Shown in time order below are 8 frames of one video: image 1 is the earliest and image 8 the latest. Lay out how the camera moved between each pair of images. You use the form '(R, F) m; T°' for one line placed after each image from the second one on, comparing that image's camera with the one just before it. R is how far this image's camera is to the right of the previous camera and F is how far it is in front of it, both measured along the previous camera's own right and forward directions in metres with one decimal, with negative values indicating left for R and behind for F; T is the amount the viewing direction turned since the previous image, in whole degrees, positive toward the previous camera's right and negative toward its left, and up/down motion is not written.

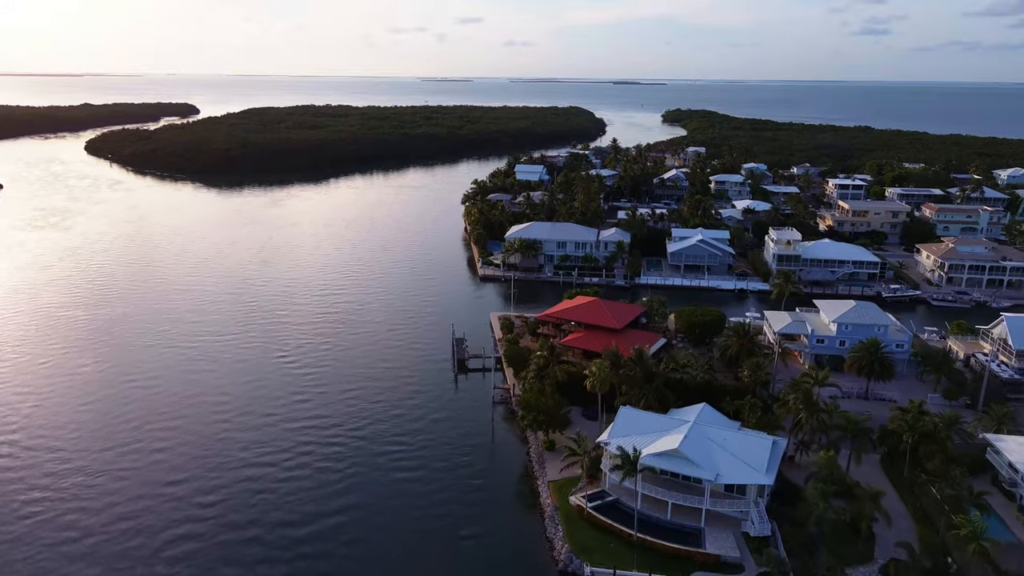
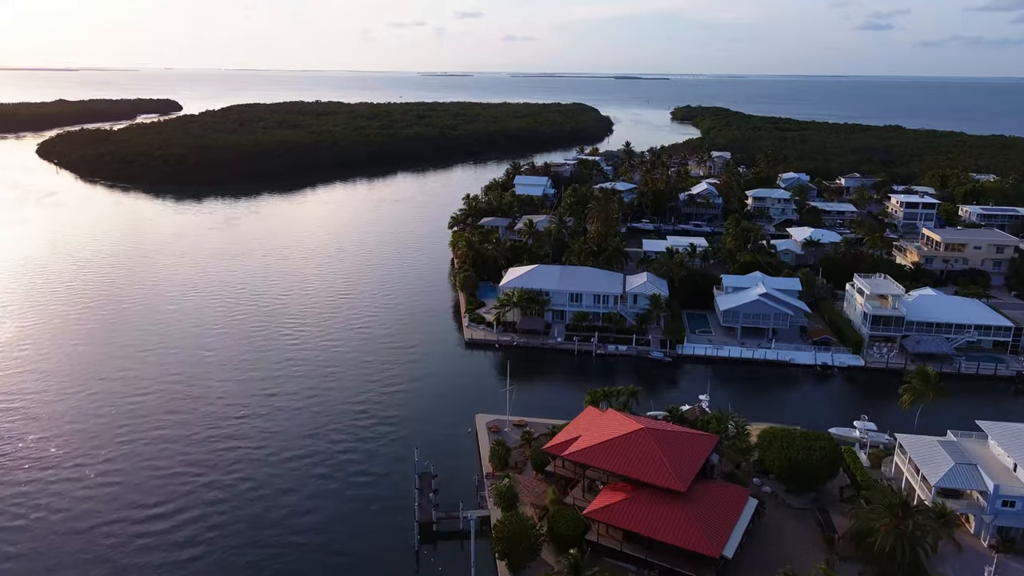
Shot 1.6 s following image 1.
(+0.2, +19.9) m; 0°
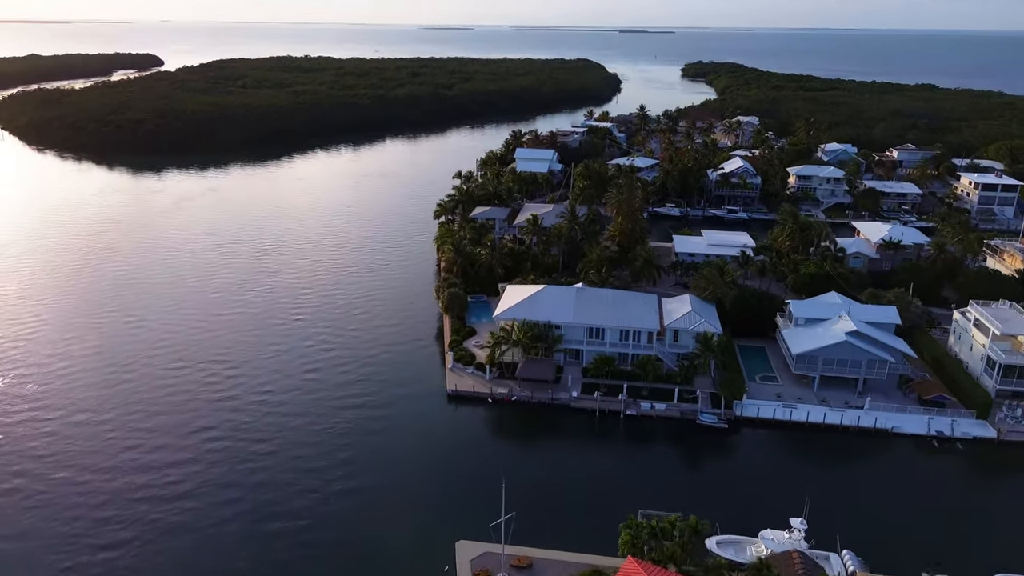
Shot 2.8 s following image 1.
(+0.1, +15.0) m; 0°
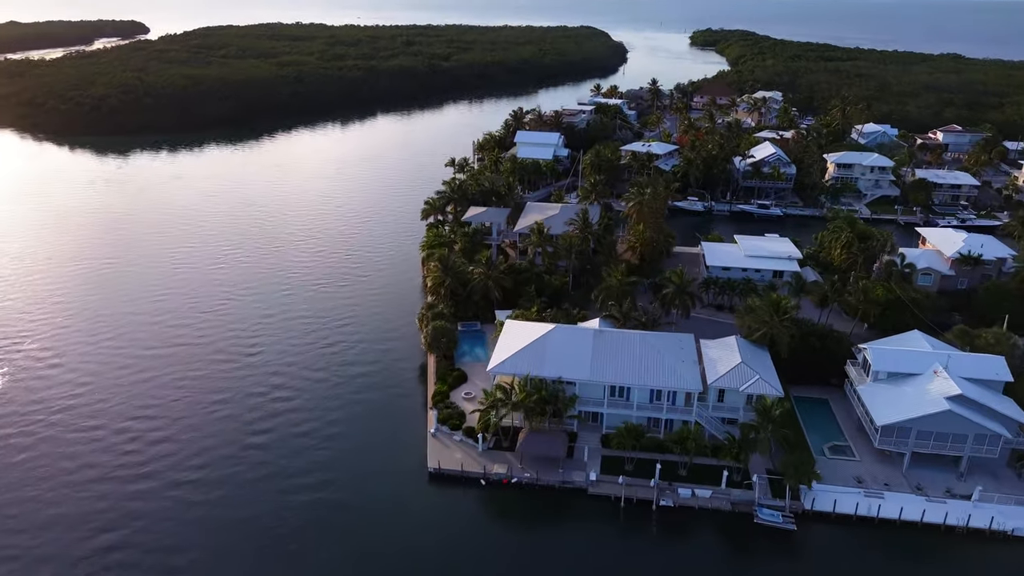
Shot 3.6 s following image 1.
(0.0, +9.9) m; 0°
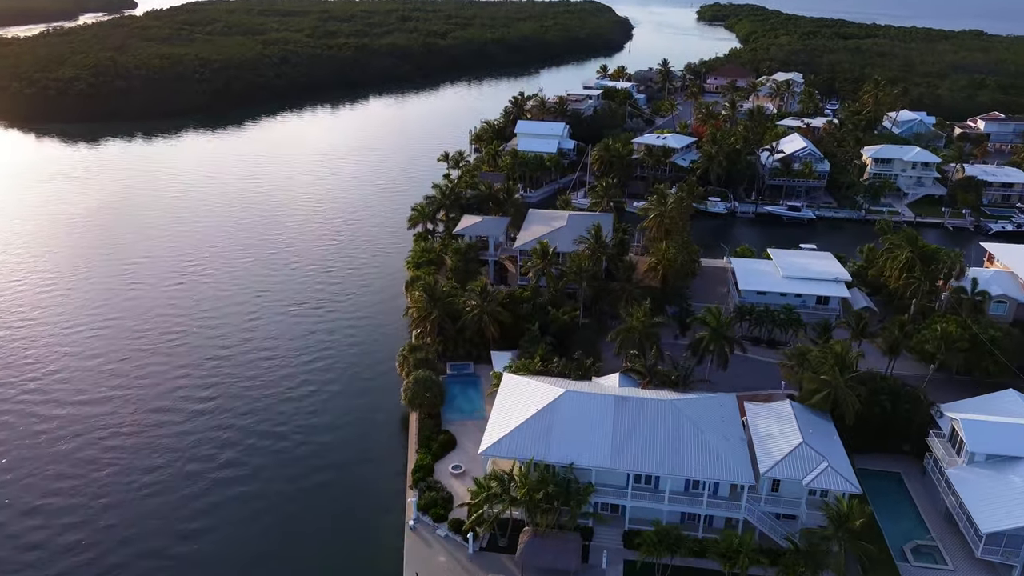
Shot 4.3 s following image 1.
(+0.1, +7.5) m; 0°
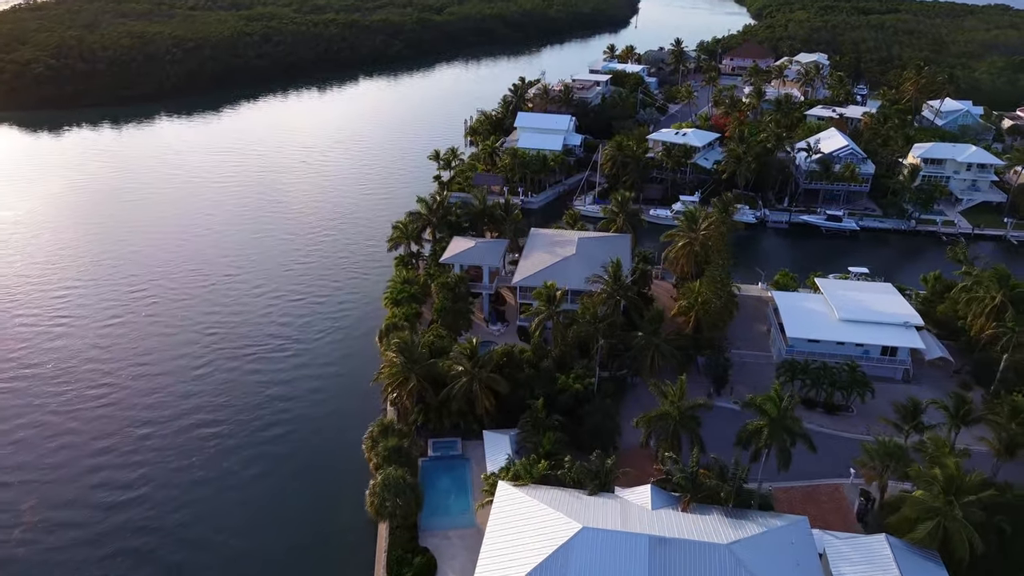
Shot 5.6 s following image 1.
(+0.1, +8.0) m; 0°
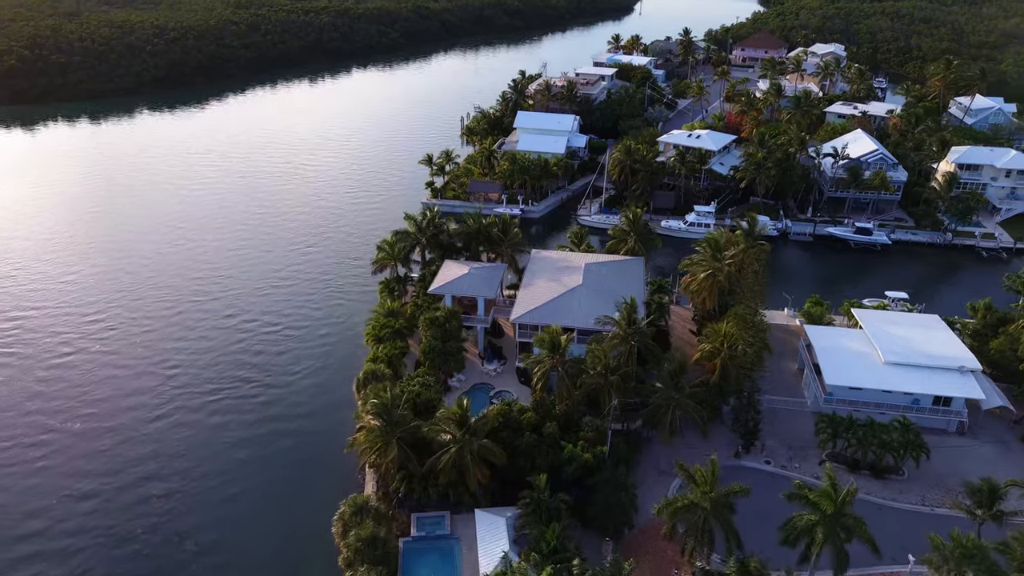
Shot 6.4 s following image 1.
(+0.1, +4.7) m; 0°
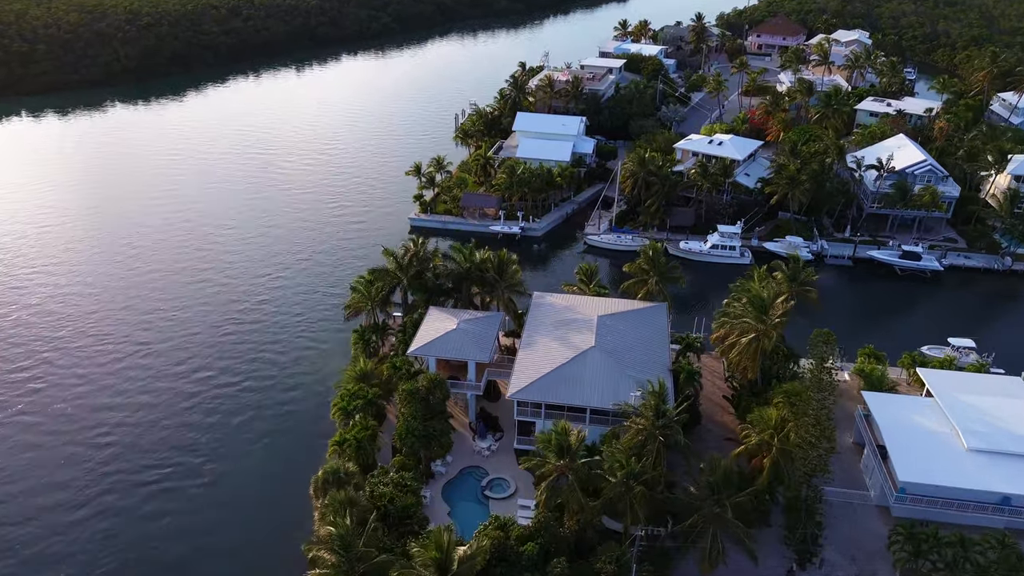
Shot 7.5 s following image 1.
(+0.1, +6.3) m; 0°
